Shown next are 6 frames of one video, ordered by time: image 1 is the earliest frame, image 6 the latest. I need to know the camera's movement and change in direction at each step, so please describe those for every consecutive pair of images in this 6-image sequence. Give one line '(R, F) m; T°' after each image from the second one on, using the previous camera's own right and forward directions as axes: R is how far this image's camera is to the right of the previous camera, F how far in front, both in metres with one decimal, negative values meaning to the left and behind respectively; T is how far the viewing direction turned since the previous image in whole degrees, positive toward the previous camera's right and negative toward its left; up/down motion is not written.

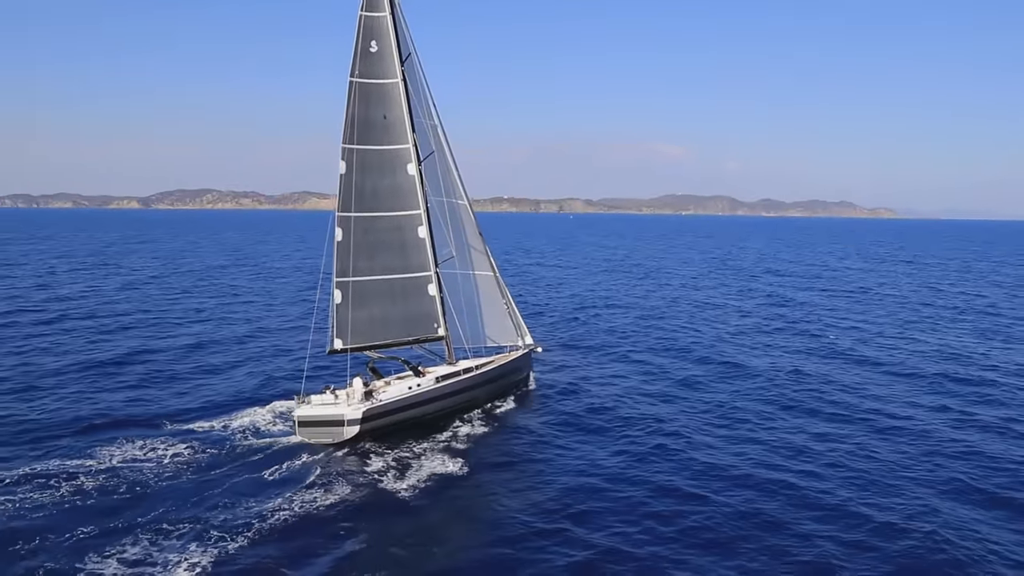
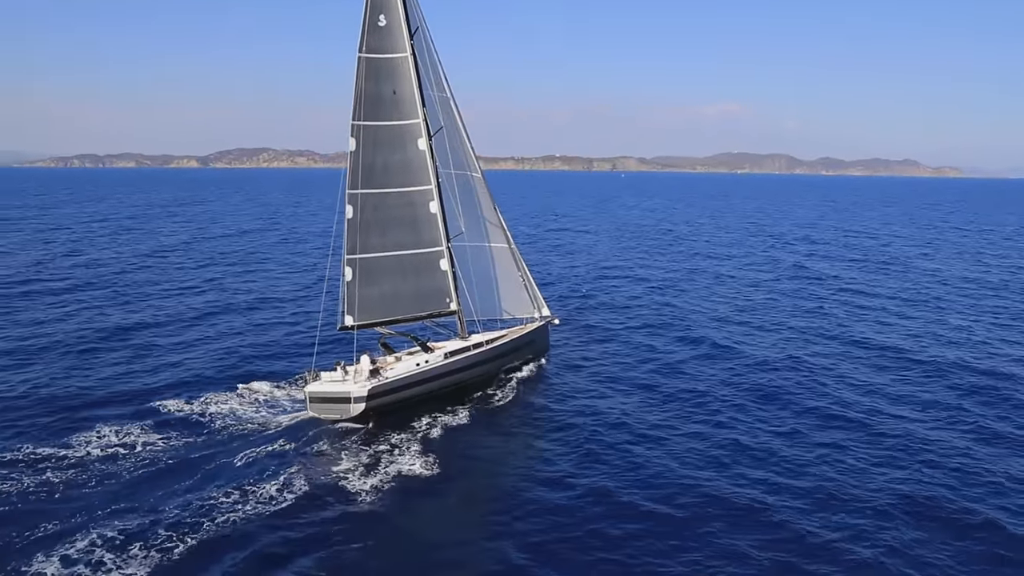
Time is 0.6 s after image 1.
(+2.3, +0.8) m; -4°
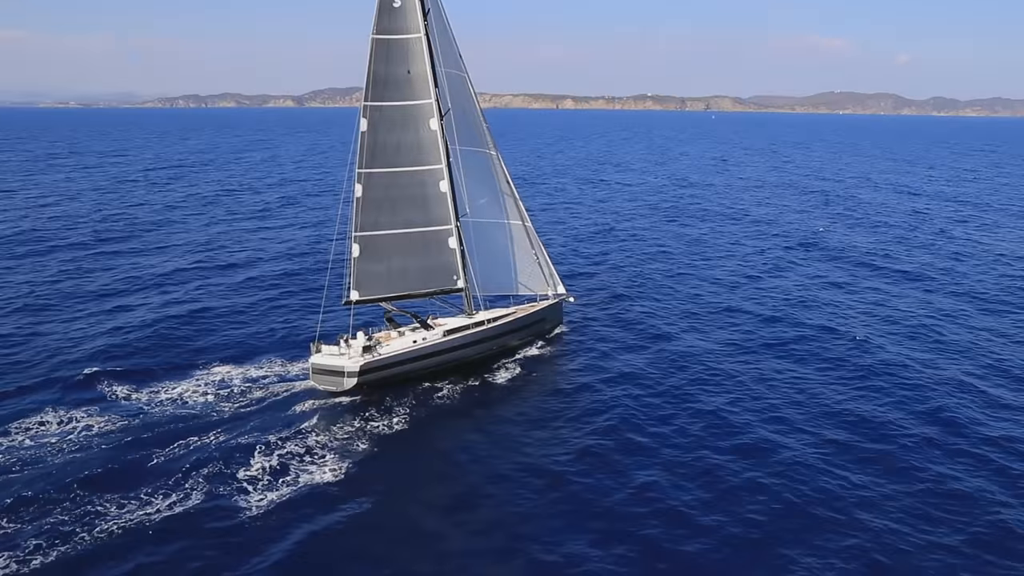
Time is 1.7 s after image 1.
(+4.8, +1.6) m; -6°
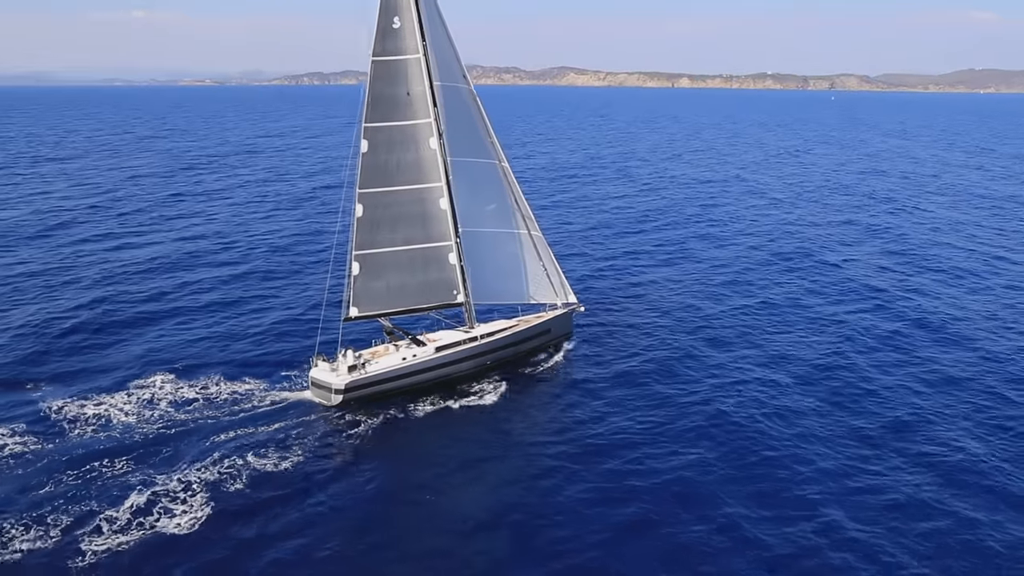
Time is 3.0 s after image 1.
(+6.6, +1.2) m; -8°
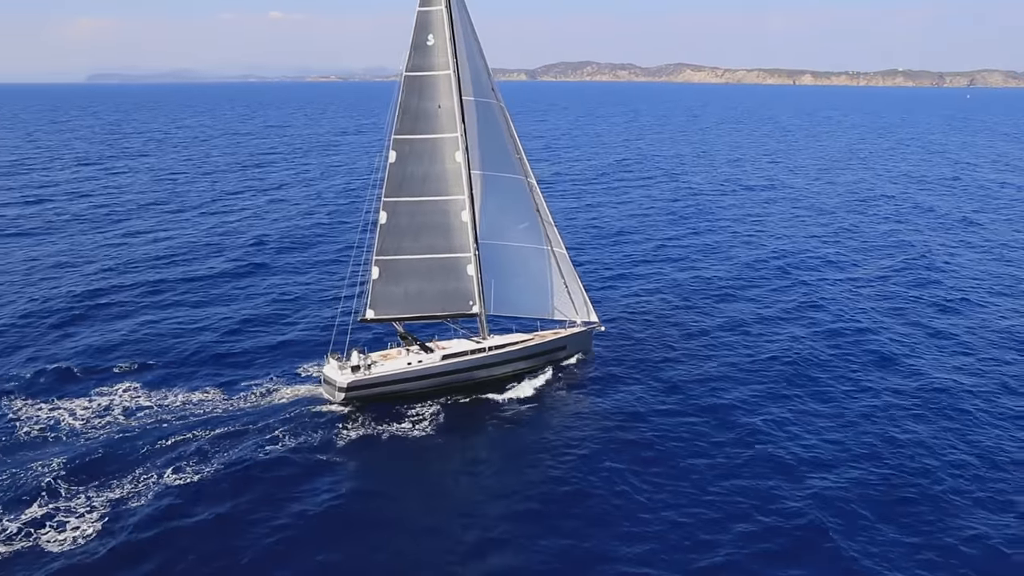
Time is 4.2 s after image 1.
(+5.8, +1.1) m; -8°
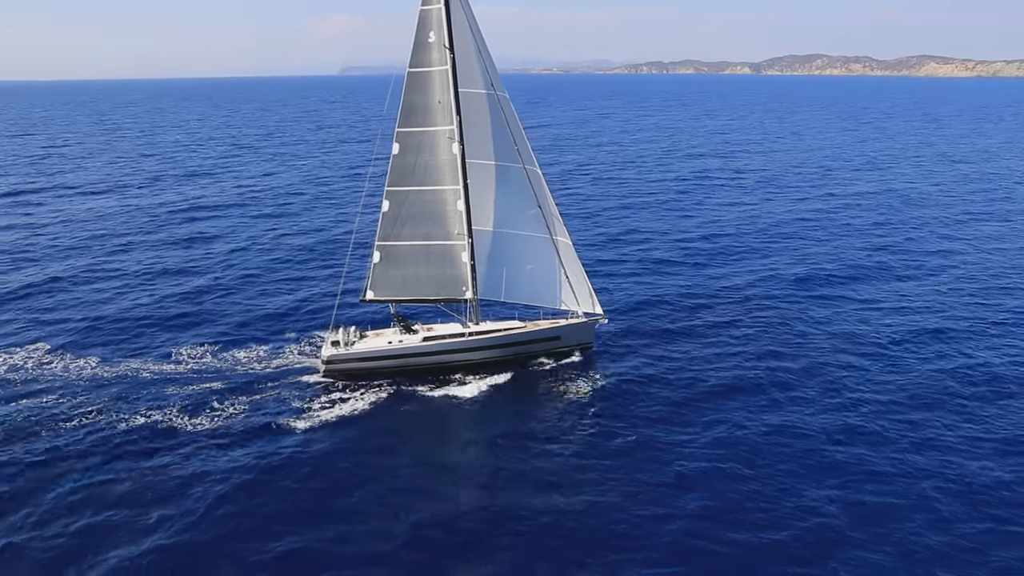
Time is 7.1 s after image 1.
(+12.9, +2.0) m; -15°
